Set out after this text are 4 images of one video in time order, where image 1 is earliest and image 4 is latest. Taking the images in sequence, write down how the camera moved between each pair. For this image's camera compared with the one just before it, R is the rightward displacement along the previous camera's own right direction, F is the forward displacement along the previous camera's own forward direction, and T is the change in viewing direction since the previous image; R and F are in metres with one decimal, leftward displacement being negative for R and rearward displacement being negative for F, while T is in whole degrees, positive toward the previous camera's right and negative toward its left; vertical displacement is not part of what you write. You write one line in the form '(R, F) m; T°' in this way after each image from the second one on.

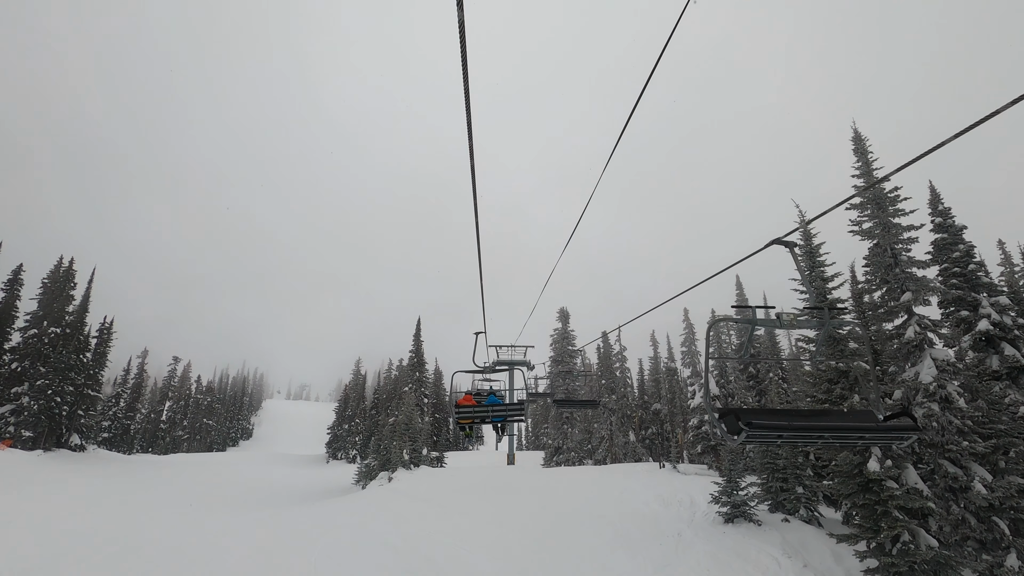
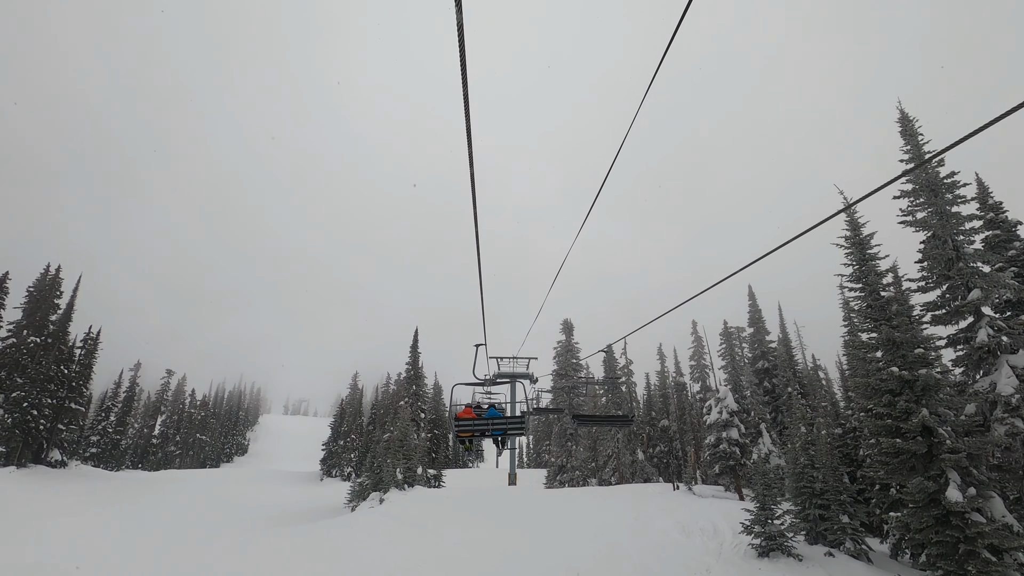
(-0.1, +1.6) m; 0°
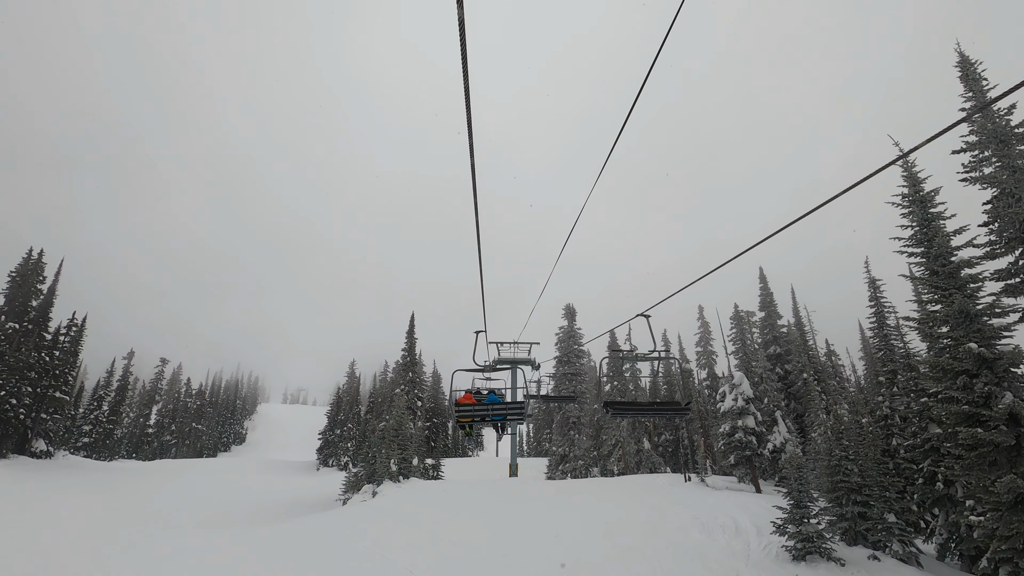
(-0.1, +1.7) m; 0°
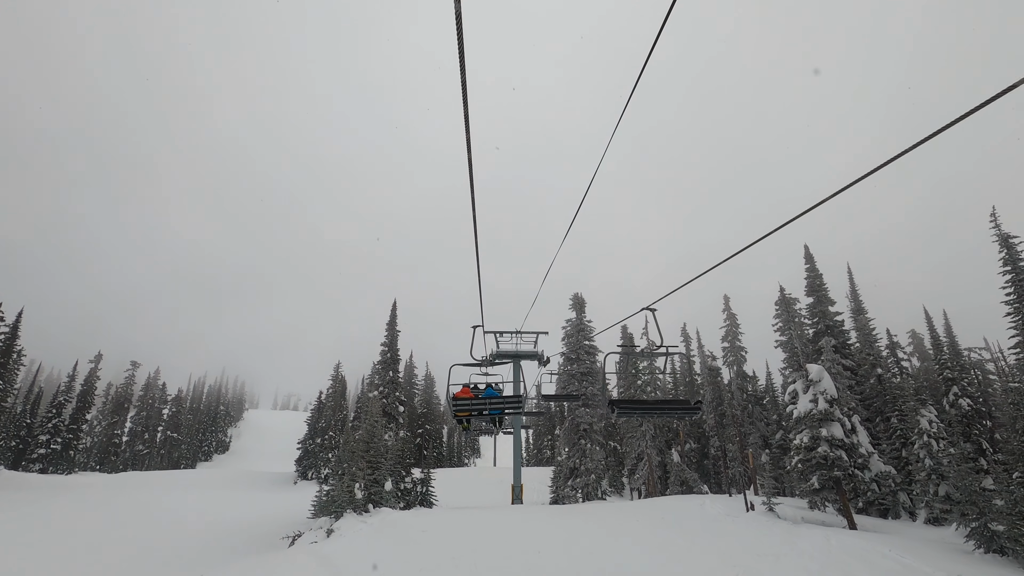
(-0.2, +5.7) m; 0°
